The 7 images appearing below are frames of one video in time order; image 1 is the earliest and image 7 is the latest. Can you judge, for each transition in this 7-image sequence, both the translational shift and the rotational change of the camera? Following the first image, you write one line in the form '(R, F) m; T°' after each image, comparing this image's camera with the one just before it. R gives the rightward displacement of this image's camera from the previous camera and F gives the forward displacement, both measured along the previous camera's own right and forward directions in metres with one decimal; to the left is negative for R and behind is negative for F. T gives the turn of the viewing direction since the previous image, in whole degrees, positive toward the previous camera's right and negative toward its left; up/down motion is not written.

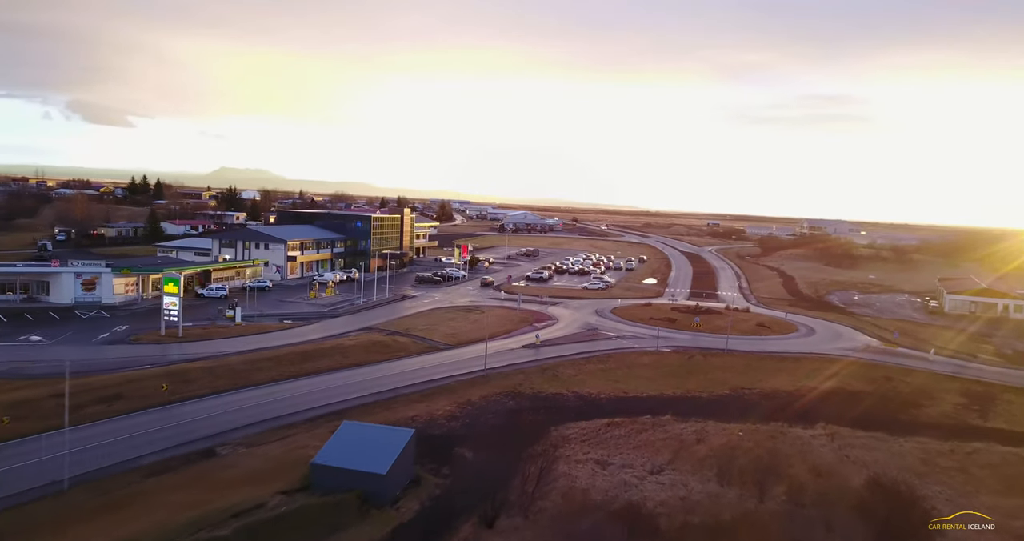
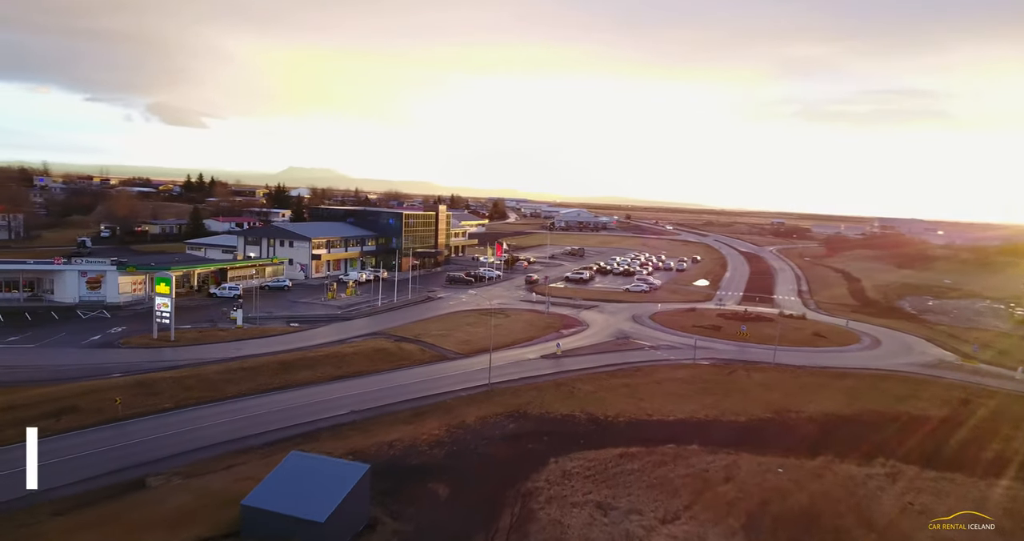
(+1.7, +3.3) m; -5°
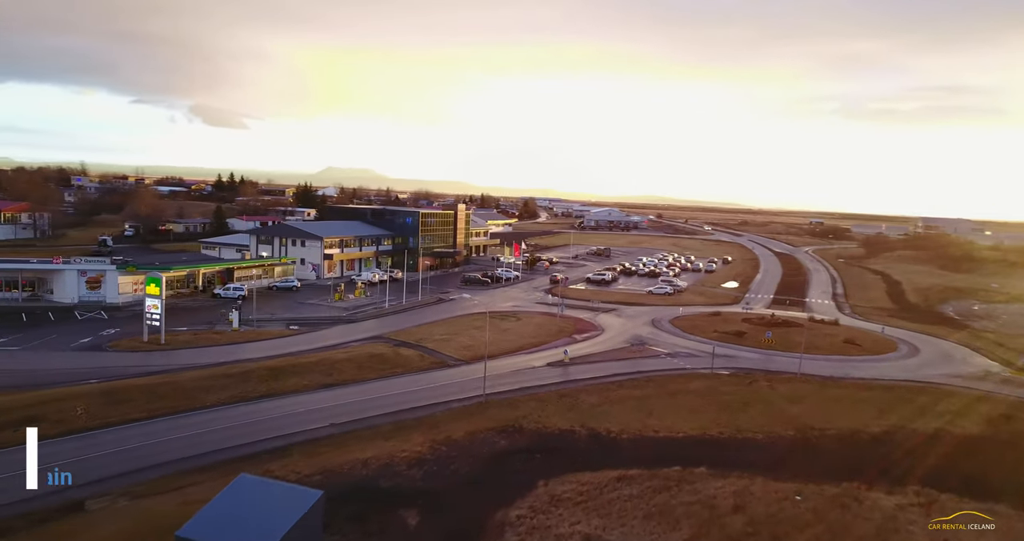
(+1.2, +1.8) m; -3°
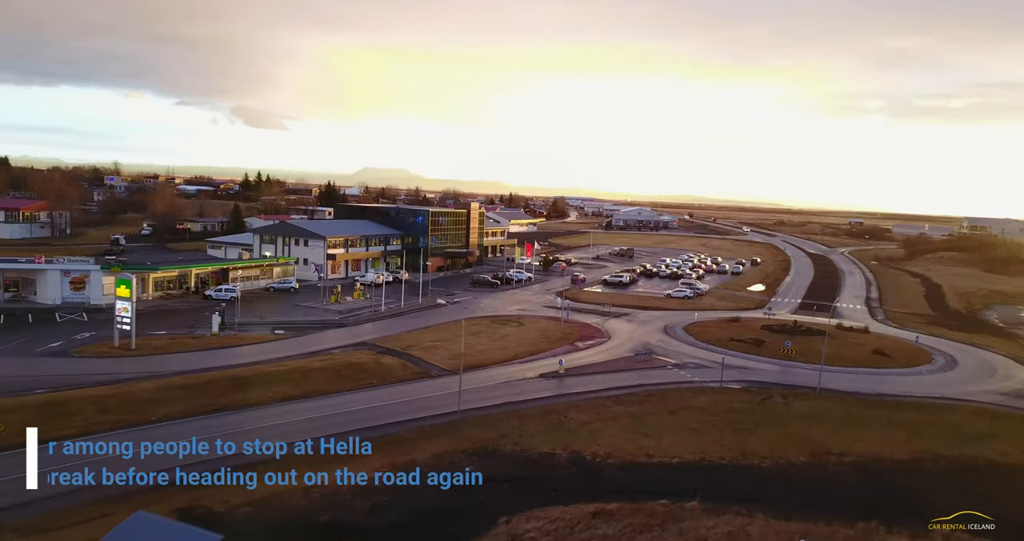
(+1.5, +2.2) m; -3°
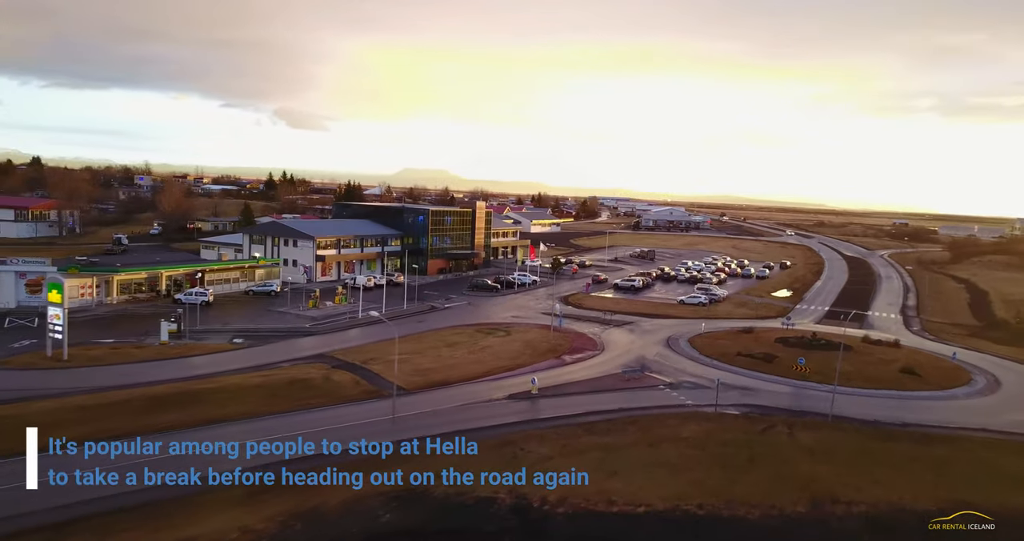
(+2.2, +3.2) m; -3°
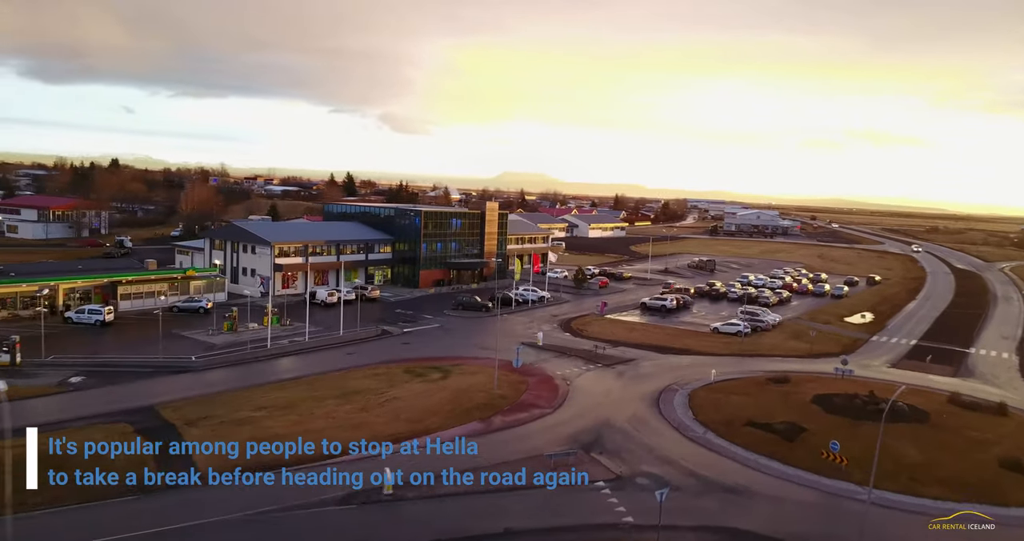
(+5.0, +8.5) m; -7°
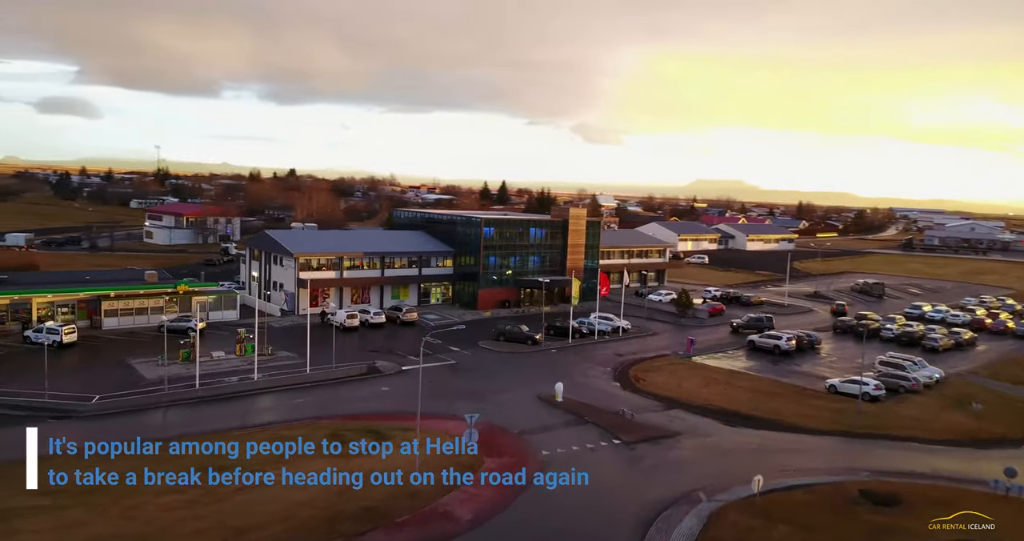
(+5.2, +8.1) m; -14°
